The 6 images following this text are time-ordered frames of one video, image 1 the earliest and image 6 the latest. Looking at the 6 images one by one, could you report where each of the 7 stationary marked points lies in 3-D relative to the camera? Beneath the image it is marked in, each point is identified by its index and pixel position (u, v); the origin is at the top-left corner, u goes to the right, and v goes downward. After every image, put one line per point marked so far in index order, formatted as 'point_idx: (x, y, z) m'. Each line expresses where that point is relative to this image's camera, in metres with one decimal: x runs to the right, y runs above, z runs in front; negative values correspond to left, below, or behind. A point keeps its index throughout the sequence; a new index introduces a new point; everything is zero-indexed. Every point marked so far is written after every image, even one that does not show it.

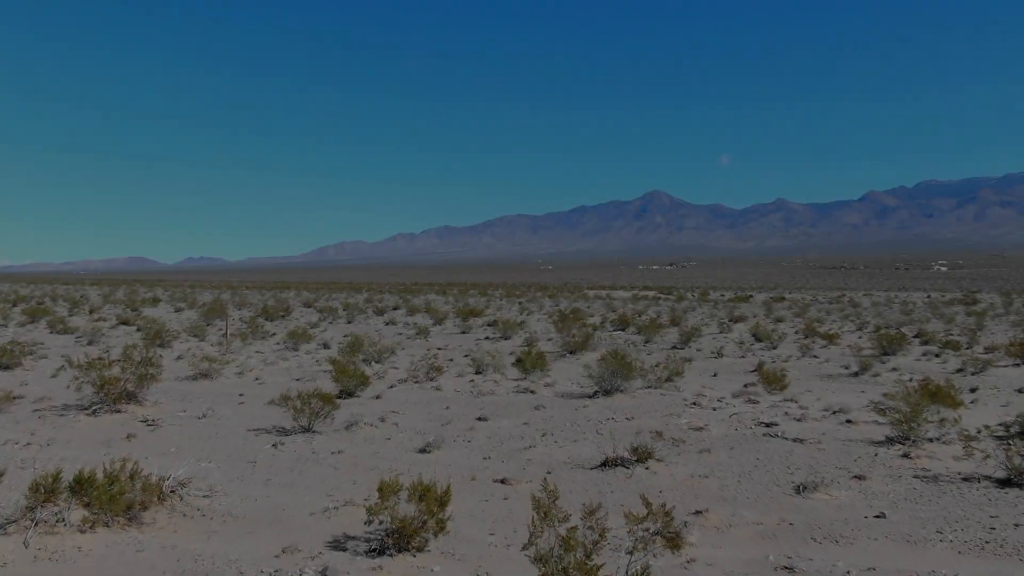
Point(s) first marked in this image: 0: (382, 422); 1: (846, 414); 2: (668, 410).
0: (-1.3, -1.4, +9.4) m
1: (+3.7, -1.4, +10.2) m
2: (+1.8, -1.4, +10.4) m
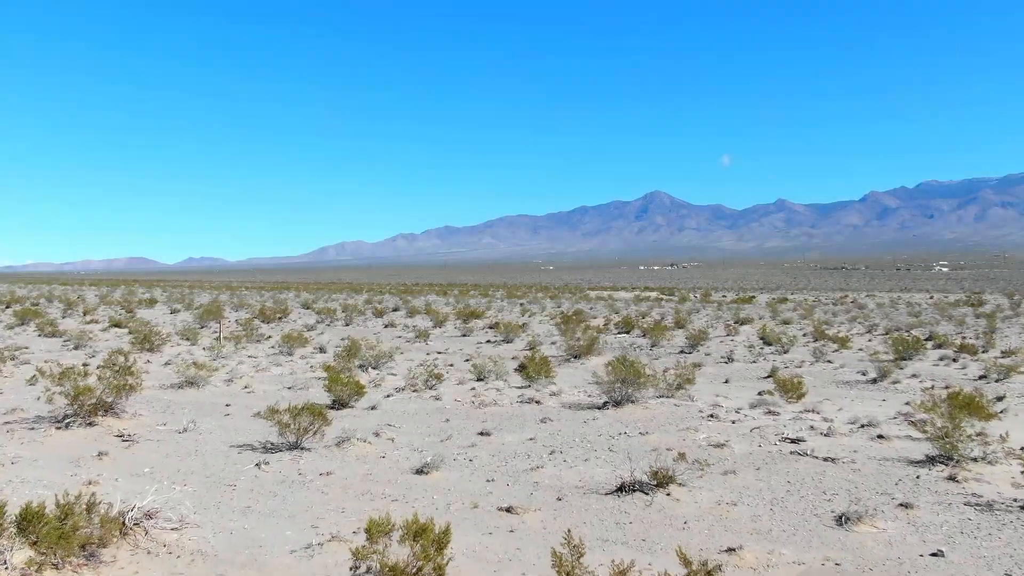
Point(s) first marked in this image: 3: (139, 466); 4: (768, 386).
0: (-1.3, -1.4, +8.7) m
1: (+3.8, -1.5, +9.5) m
2: (+1.8, -1.4, +9.7) m
3: (-3.1, -1.5, +7.7) m
4: (+4.2, -1.6, +15.1) m
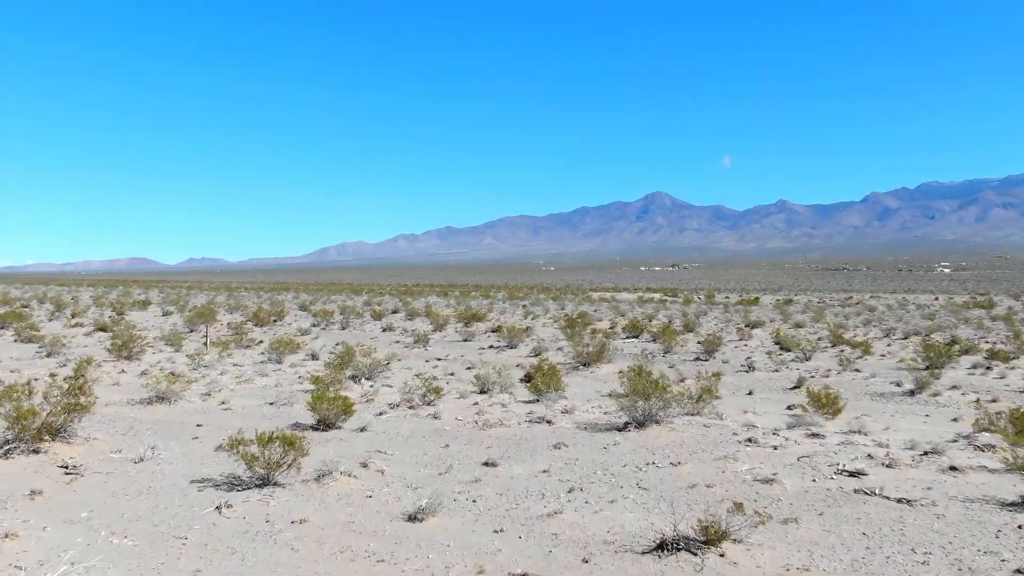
0: (-1.2, -1.5, +7.5) m
1: (+3.9, -1.5, +8.3) m
2: (+1.9, -1.5, +8.4) m
3: (-3.0, -1.5, +6.4) m
4: (+4.3, -1.7, +13.8) m
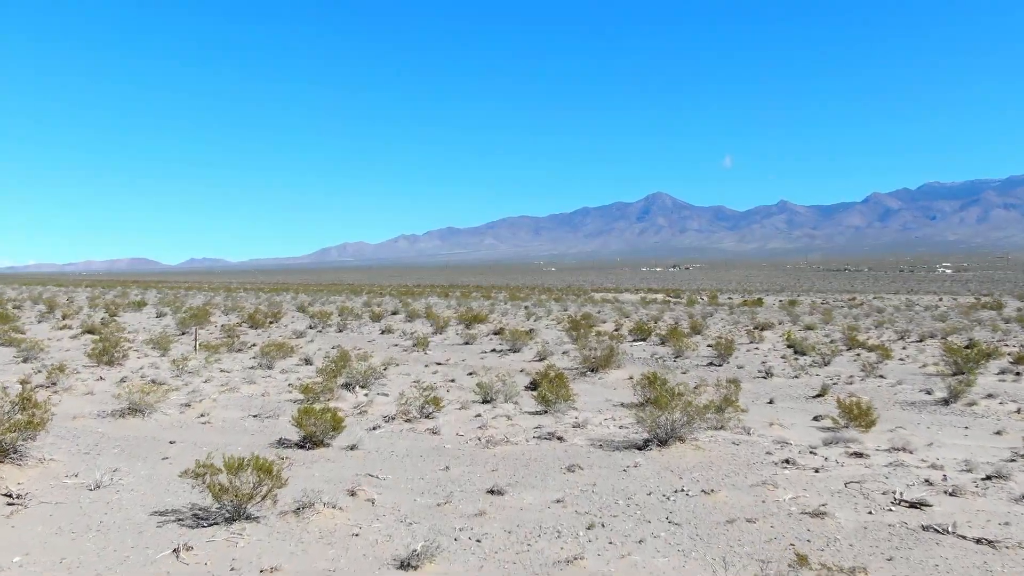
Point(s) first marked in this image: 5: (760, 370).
0: (-1.1, -1.5, +6.5) m
1: (+3.9, -1.5, +7.3) m
2: (+2.0, -1.5, +7.5) m
3: (-3.0, -1.5, +5.4) m
4: (+4.4, -1.7, +12.9) m
5: (+4.8, -1.6, +17.9) m
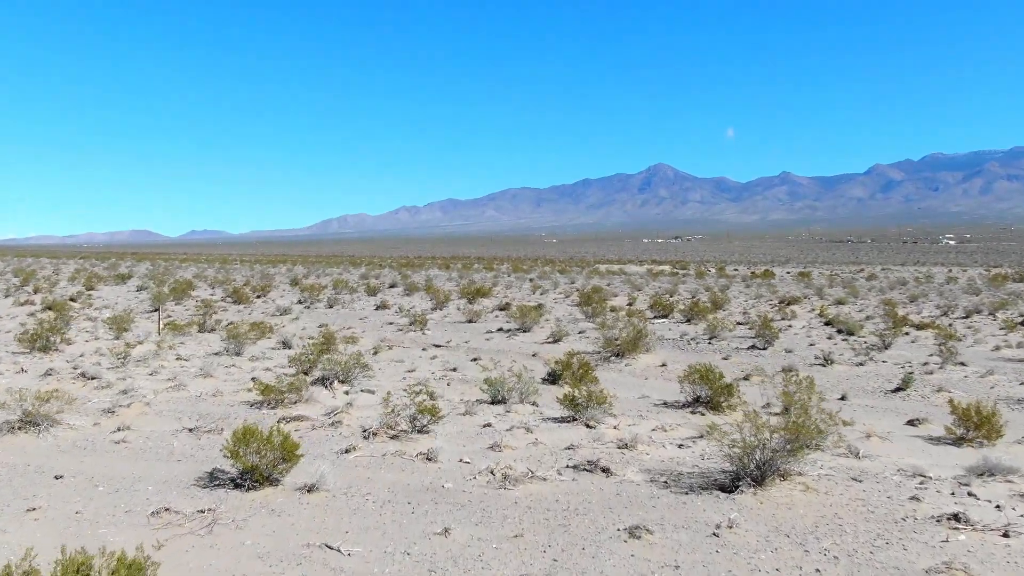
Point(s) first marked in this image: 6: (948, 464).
0: (-1.0, -1.4, +3.9) m
1: (+4.1, -1.4, +4.7) m
2: (+2.1, -1.4, +4.9) m
3: (-2.8, -1.5, +2.8) m
4: (+4.6, -1.4, +10.3) m
5: (+5.0, -1.1, +15.3) m
6: (+3.4, -1.4, +7.2) m
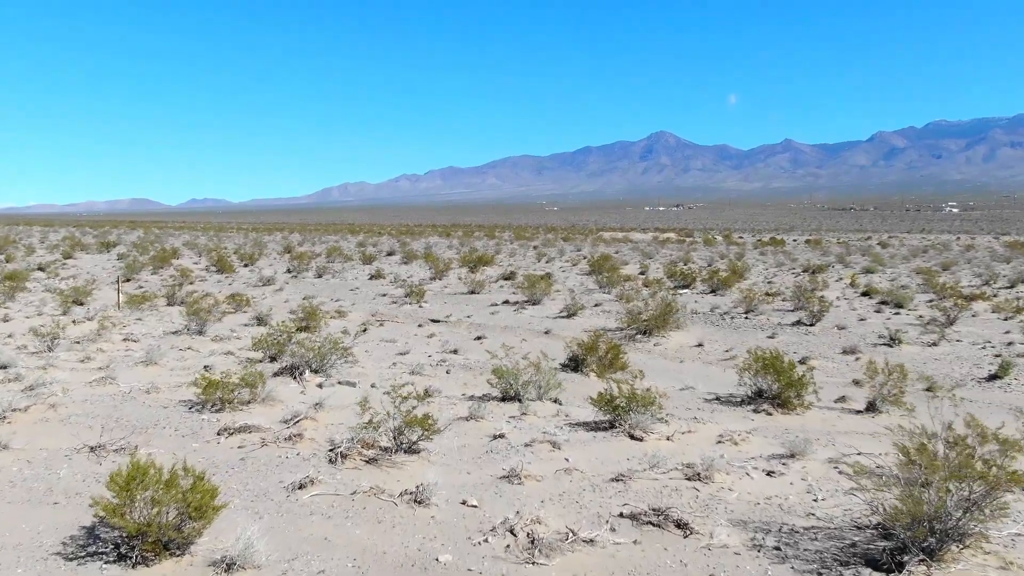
0: (-0.8, -1.3, +1.8) m
1: (+4.2, -1.3, +2.6) m
2: (+2.3, -1.2, +2.7) m
3: (-2.6, -1.4, +0.7) m
4: (+4.7, -1.1, +8.1) m
5: (+5.2, -0.6, +13.2) m
6: (+3.5, -1.2, +5.1) m
